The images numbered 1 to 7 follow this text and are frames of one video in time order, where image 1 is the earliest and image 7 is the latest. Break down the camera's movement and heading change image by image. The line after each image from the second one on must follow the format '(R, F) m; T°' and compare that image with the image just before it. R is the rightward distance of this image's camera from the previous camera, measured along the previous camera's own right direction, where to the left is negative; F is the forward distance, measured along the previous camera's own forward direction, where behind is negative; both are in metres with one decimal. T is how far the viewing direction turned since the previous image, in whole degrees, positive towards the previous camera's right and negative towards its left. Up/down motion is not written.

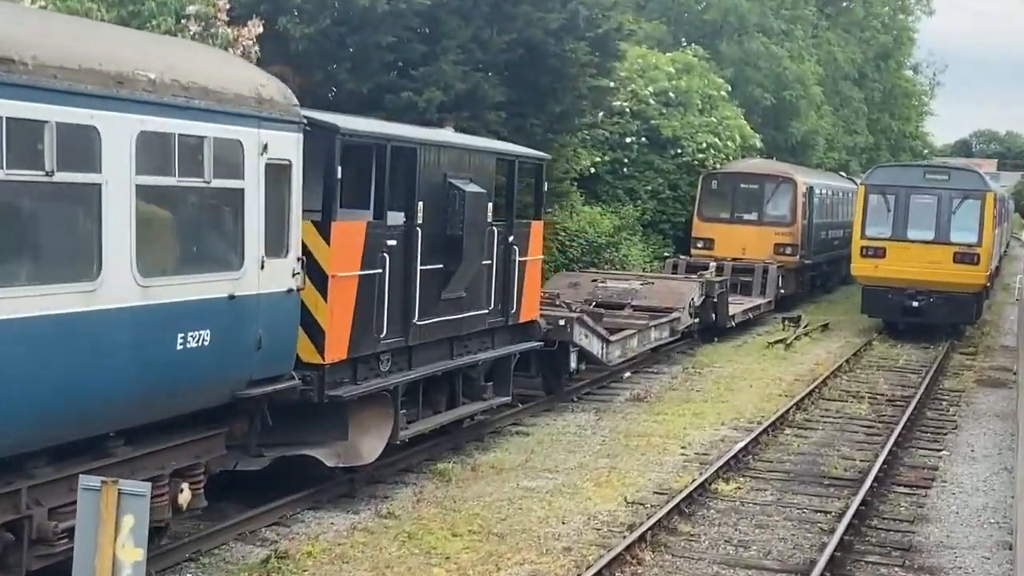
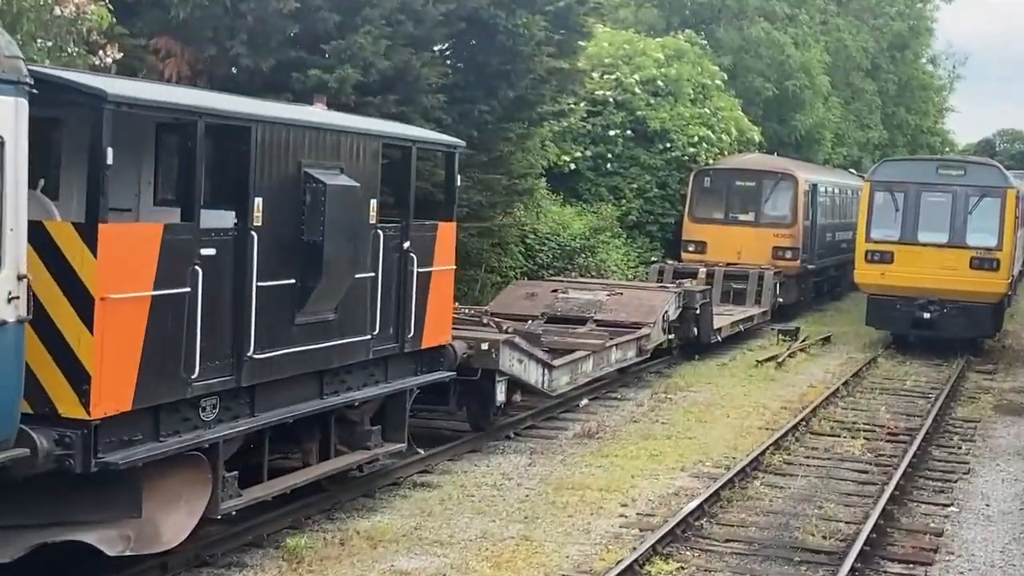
(+0.5, +2.1) m; -1°
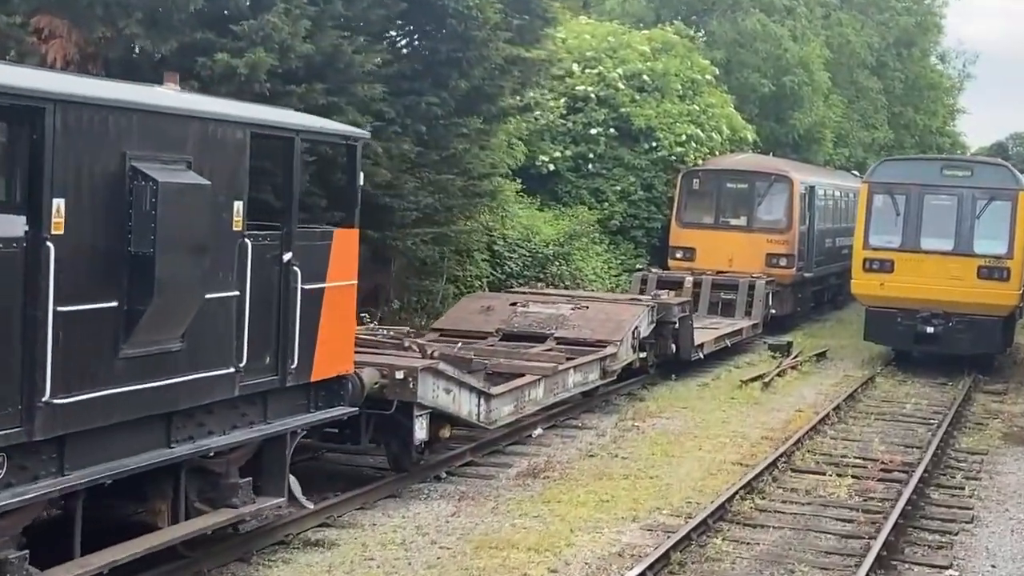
(+0.4, +1.4) m; 0°
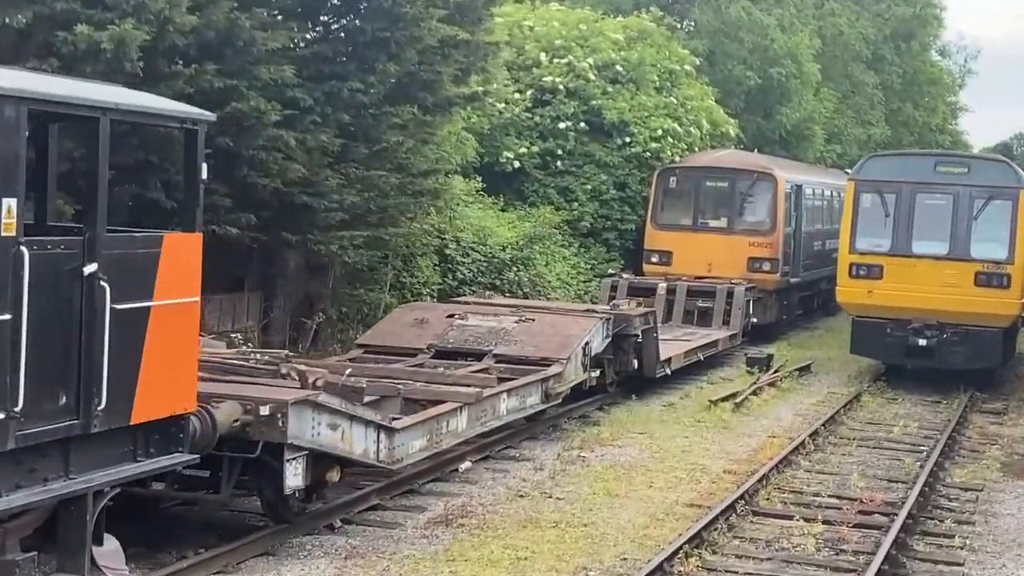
(+0.4, +1.4) m; 0°
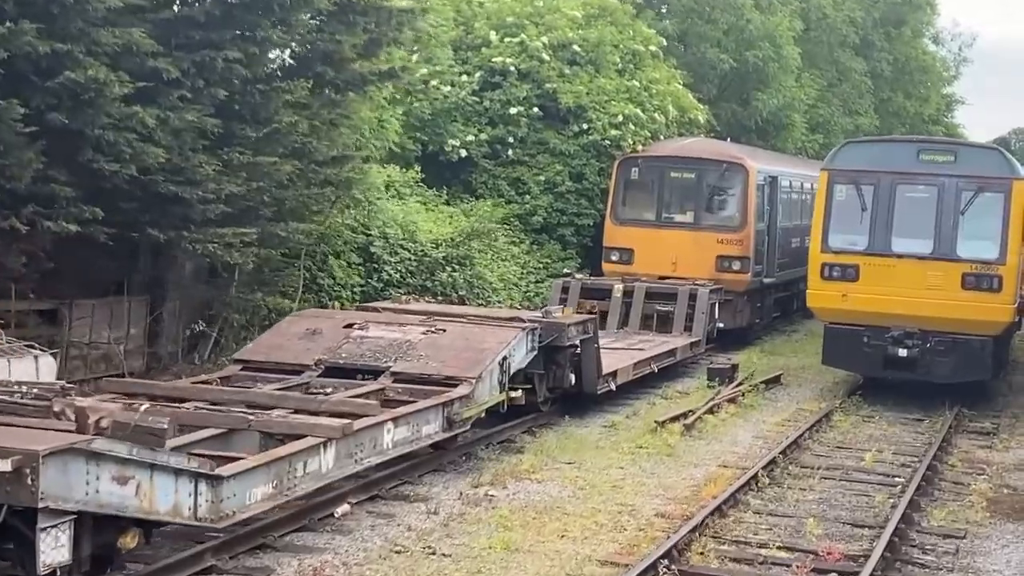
(+0.4, +1.6) m; 0°
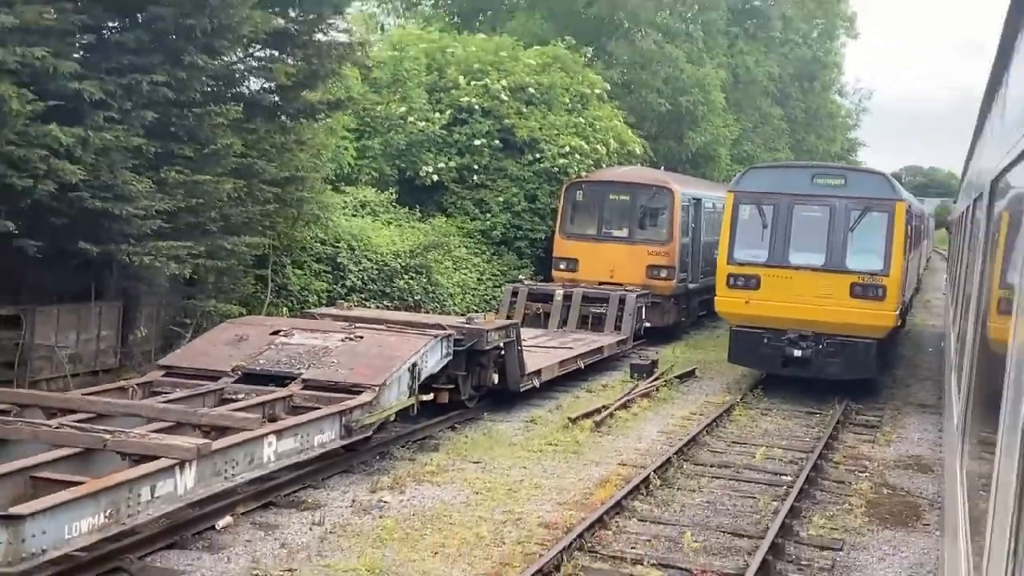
(+0.9, -0.2) m; -3°
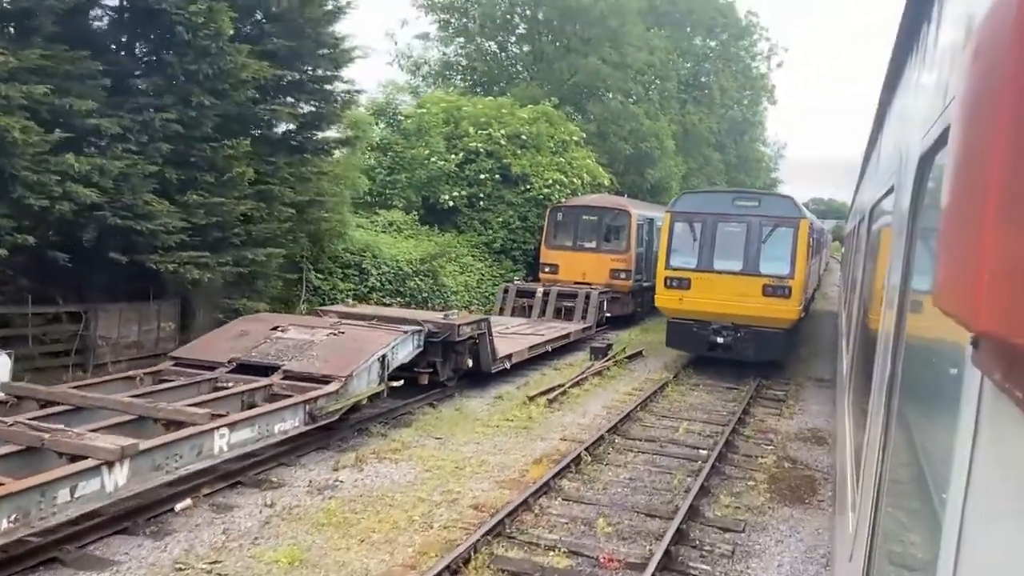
(+0.9, -0.6) m; -3°
